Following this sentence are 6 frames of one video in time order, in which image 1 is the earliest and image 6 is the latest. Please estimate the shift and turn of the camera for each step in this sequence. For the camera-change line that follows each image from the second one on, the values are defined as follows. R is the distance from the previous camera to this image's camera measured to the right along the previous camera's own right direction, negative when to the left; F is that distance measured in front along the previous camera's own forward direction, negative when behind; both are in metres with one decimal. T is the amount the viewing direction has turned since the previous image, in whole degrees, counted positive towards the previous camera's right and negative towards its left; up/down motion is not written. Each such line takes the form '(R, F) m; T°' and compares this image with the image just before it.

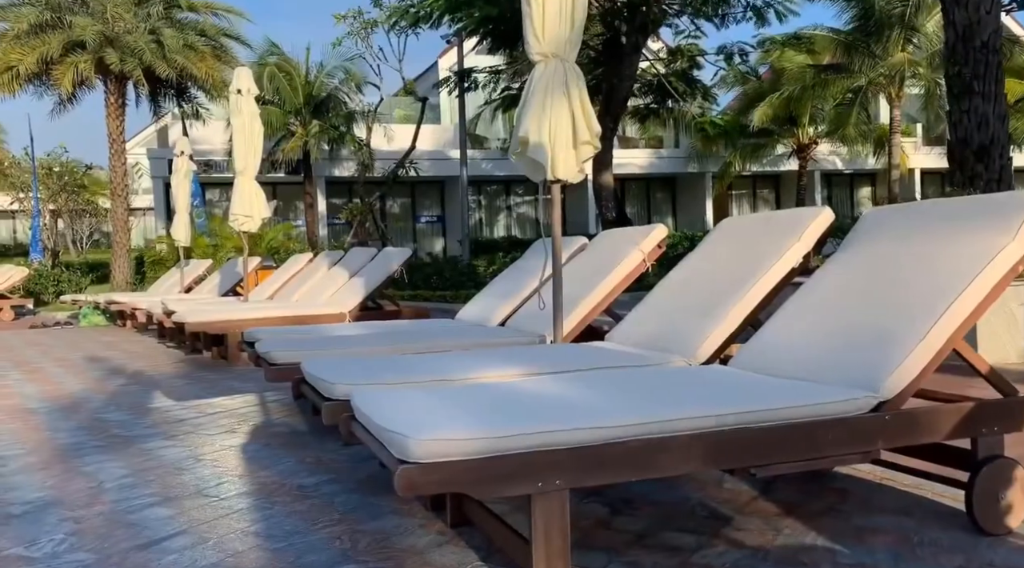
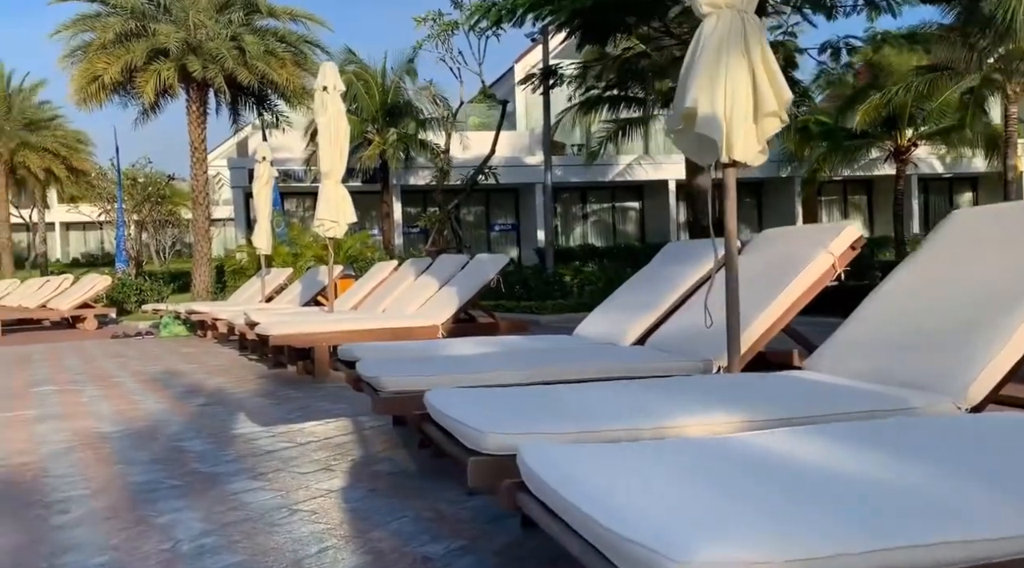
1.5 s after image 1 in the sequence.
(-0.3, +0.7) m; -4°
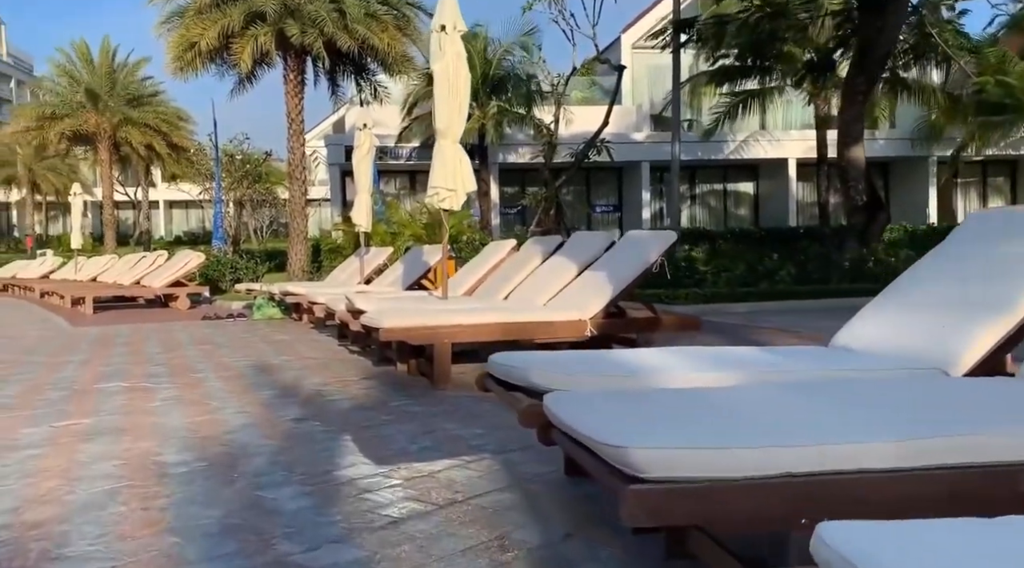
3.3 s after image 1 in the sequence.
(-0.5, +1.5) m; -5°
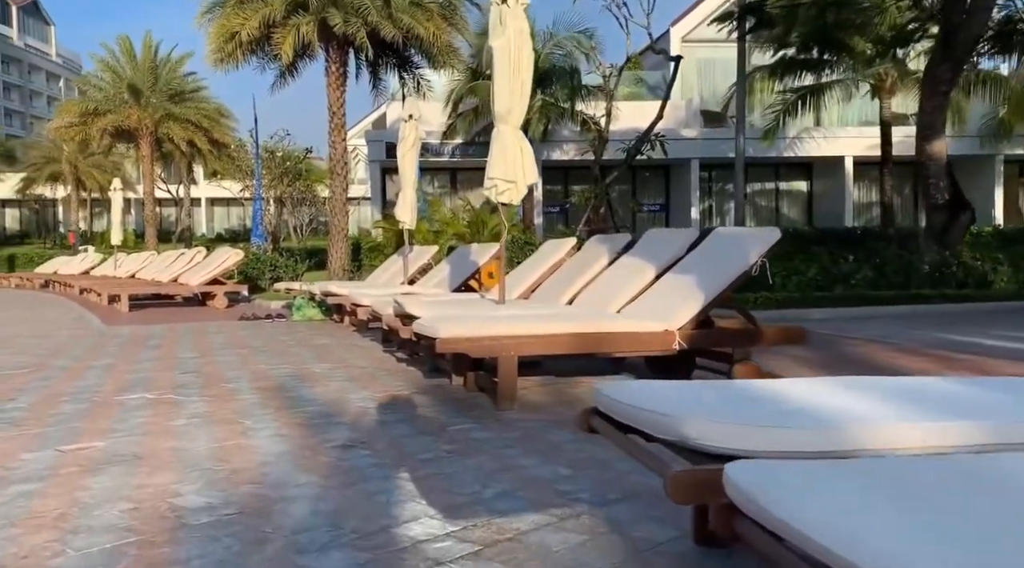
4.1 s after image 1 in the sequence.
(-0.2, +0.8) m; -2°
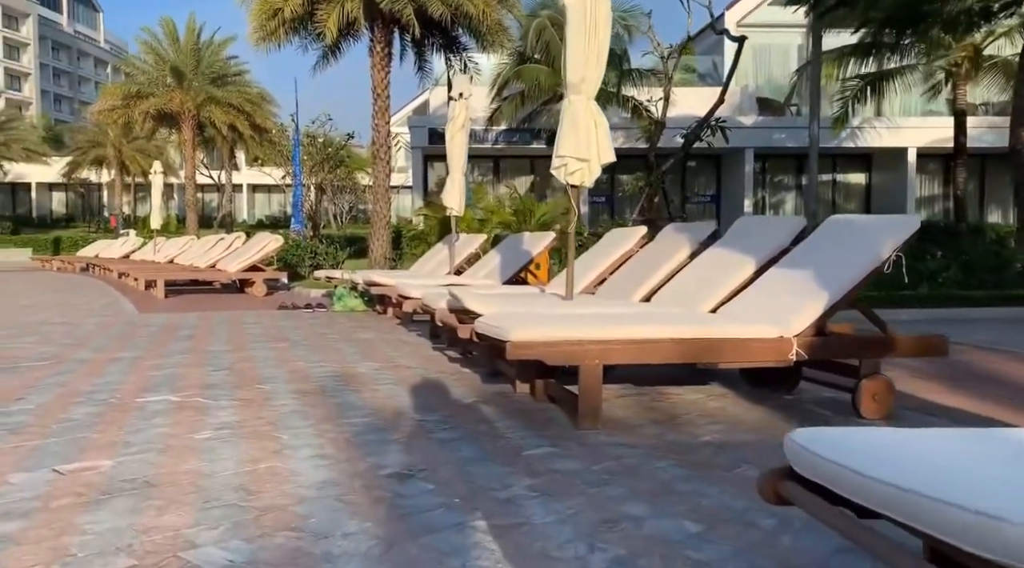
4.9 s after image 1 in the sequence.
(-0.2, +0.8) m; -2°
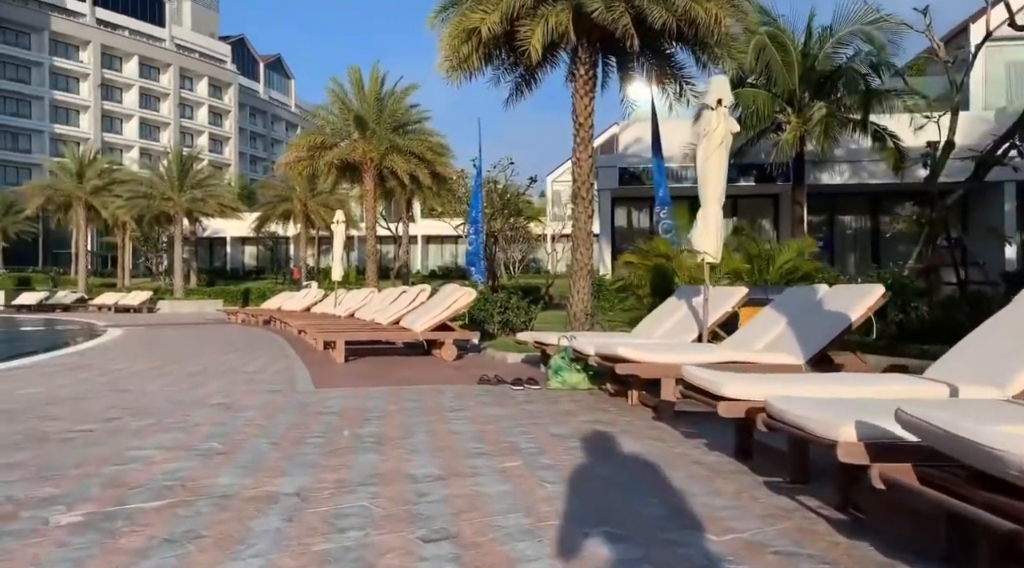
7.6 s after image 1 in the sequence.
(-1.0, +3.0) m; -10°
